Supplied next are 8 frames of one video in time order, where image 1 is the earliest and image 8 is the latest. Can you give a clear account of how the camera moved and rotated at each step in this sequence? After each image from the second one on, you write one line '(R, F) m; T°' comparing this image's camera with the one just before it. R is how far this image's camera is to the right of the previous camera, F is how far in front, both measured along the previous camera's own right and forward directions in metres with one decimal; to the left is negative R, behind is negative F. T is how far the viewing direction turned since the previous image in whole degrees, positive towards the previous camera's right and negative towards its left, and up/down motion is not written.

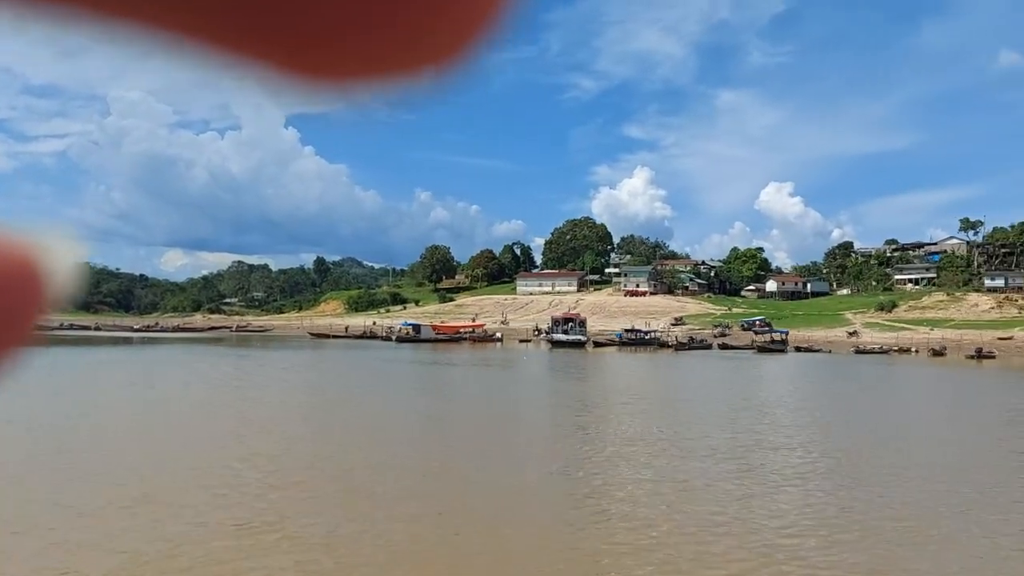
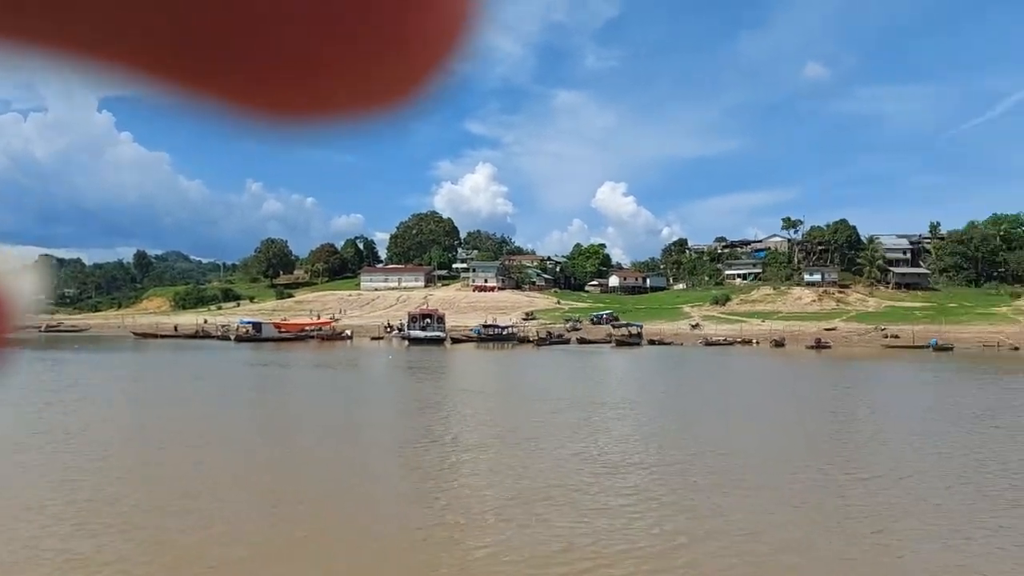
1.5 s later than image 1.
(-0.8, +1.3) m; +11°
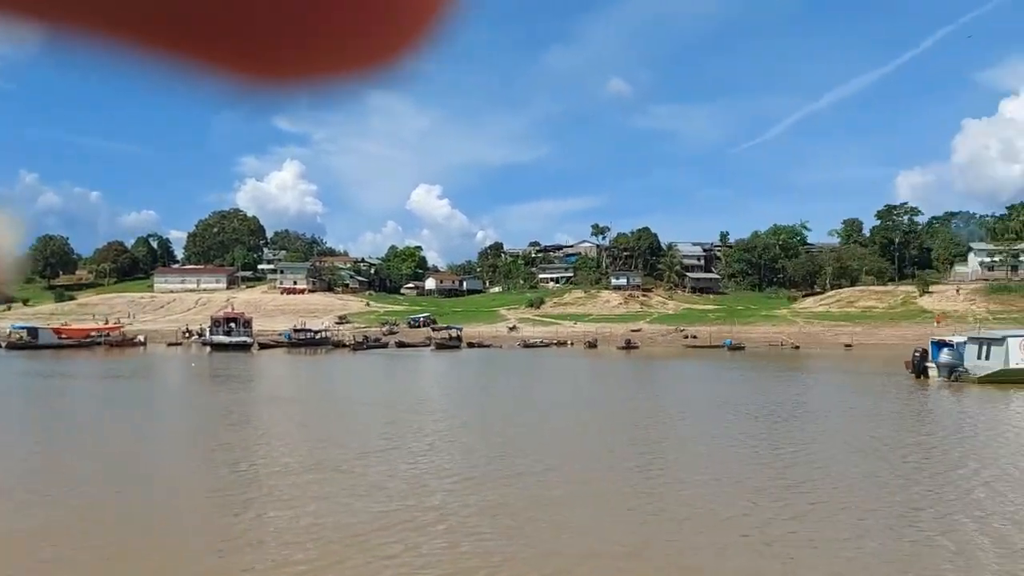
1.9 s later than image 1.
(-0.2, +0.7) m; +13°
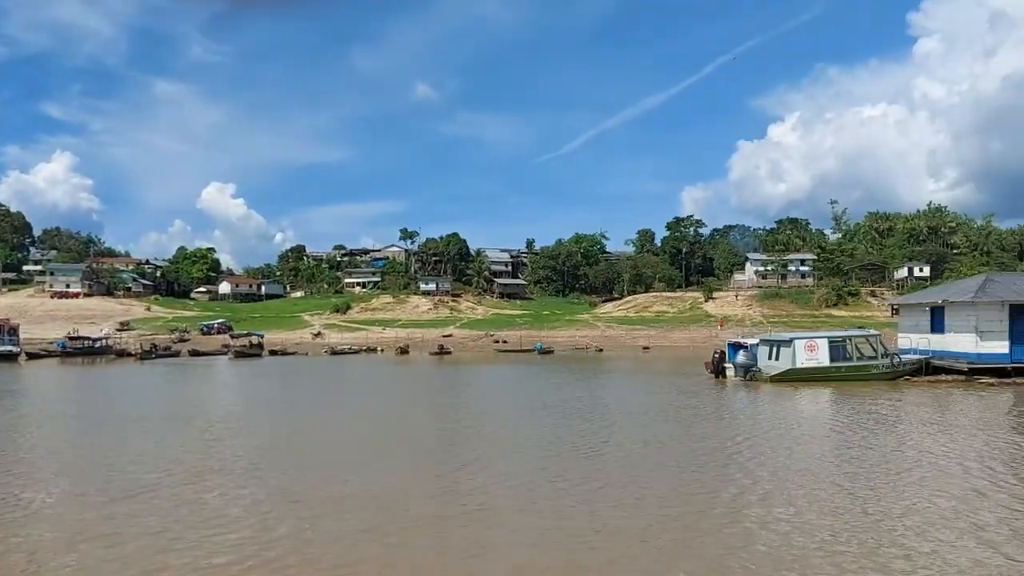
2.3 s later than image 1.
(-0.2, +0.5) m; +14°
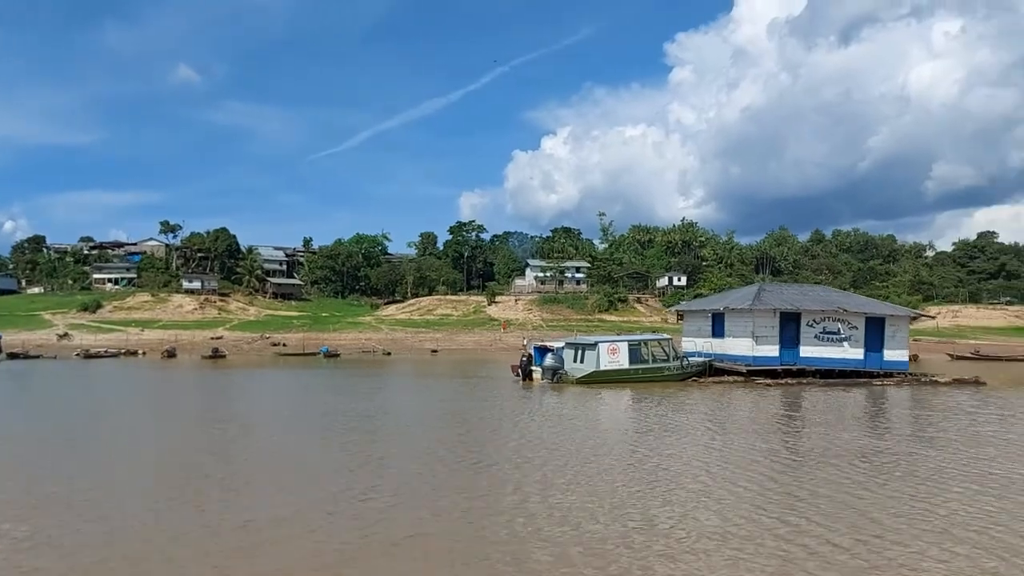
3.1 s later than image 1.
(-0.6, +0.7) m; +16°
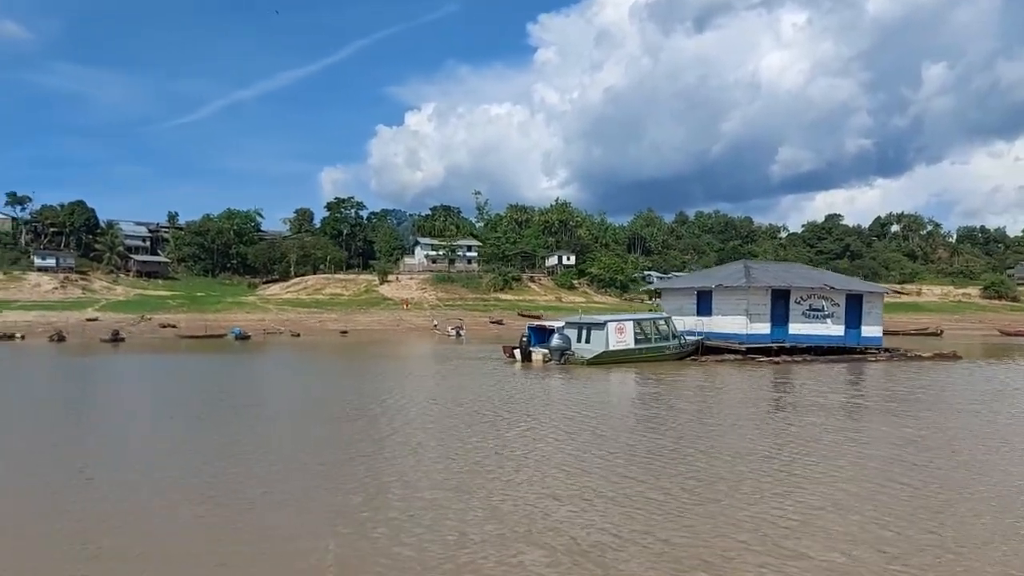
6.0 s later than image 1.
(-3.0, +1.2) m; +10°
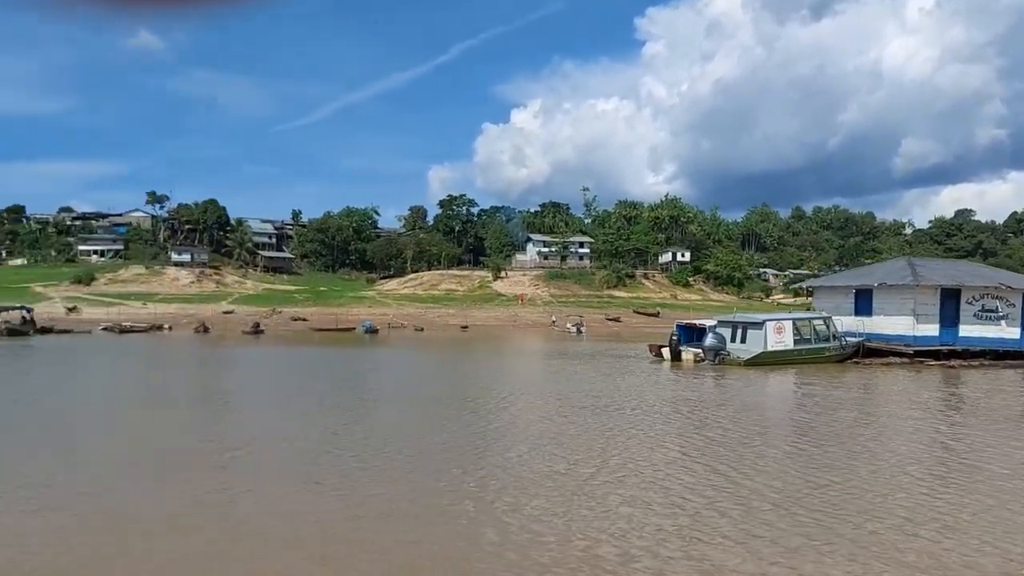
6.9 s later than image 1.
(-1.0, +0.2) m; -7°
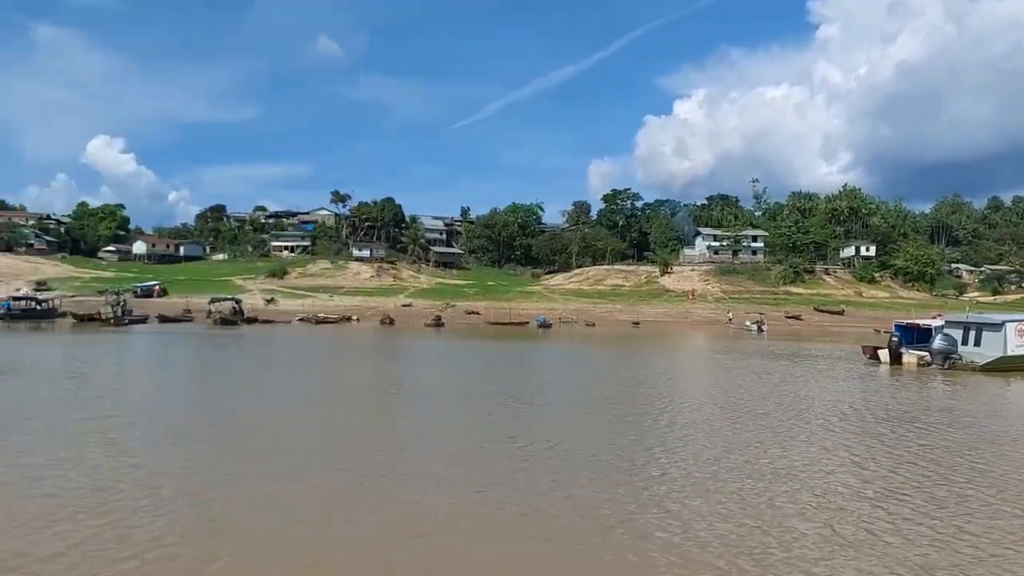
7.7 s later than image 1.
(-0.8, +0.1) m; -11°
